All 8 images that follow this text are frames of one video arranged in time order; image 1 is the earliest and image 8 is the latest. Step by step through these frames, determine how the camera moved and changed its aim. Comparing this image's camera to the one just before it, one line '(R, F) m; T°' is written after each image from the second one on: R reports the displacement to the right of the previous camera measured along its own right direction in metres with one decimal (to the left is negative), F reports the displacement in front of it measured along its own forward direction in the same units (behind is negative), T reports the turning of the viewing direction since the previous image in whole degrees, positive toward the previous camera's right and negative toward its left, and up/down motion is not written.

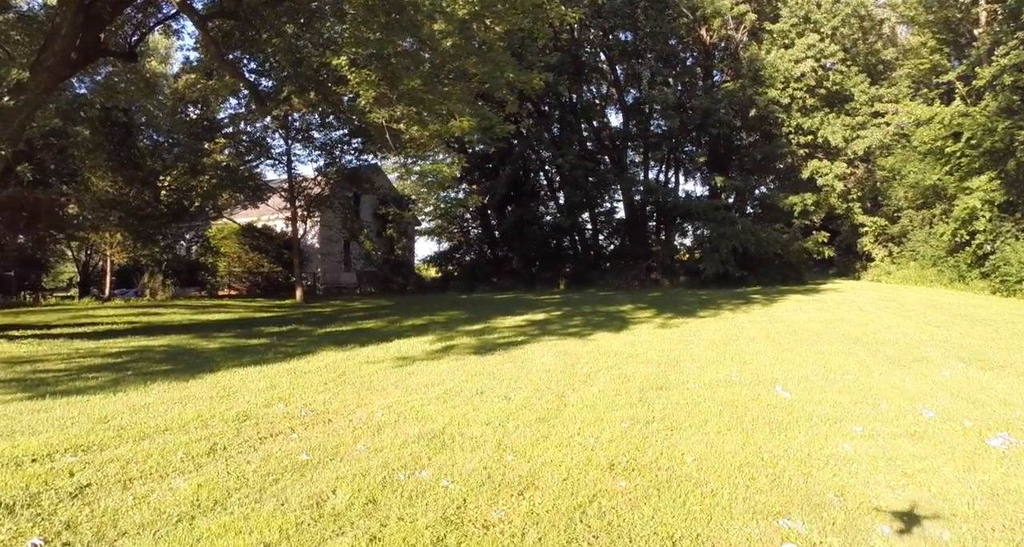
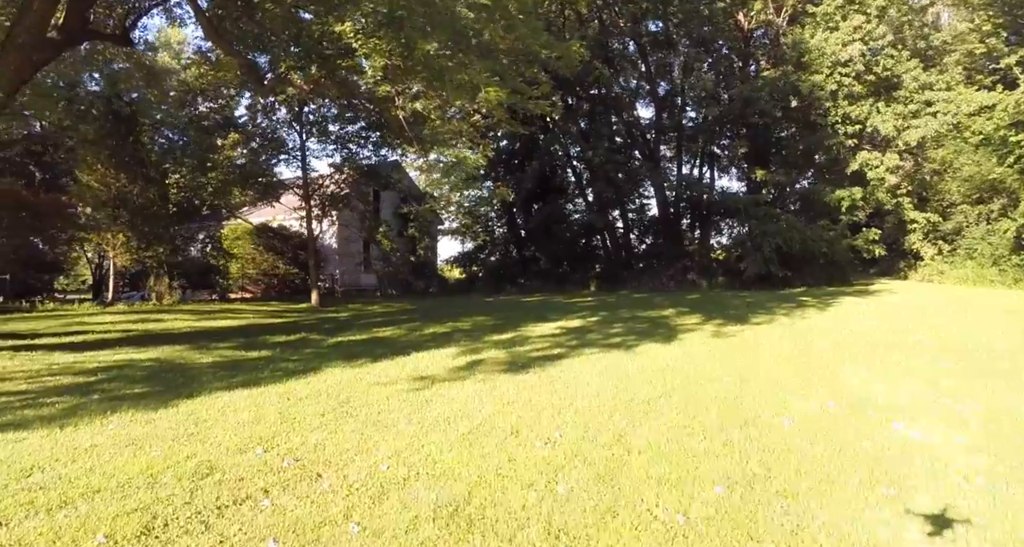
(-0.1, +1.5) m; -2°
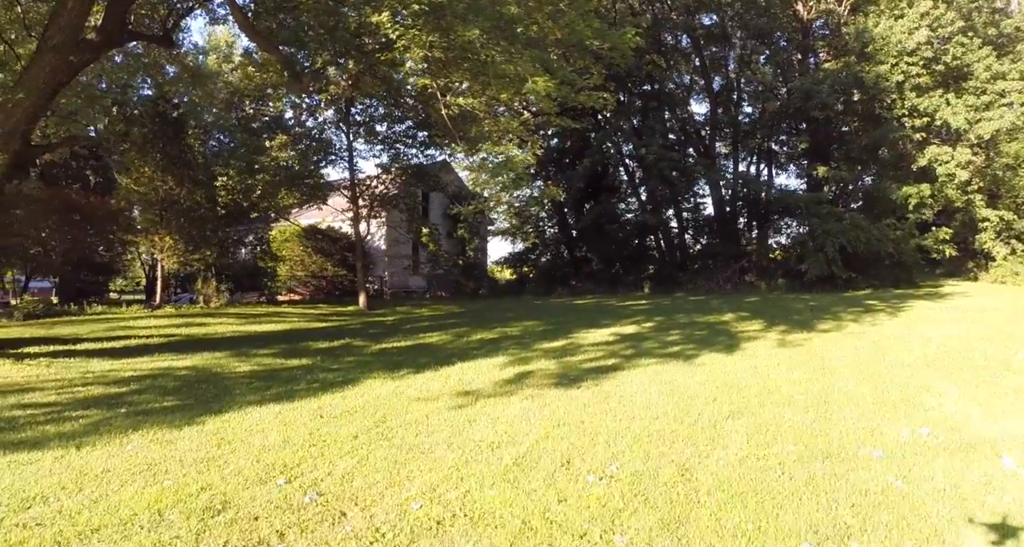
(0.0, +0.6) m; -4°
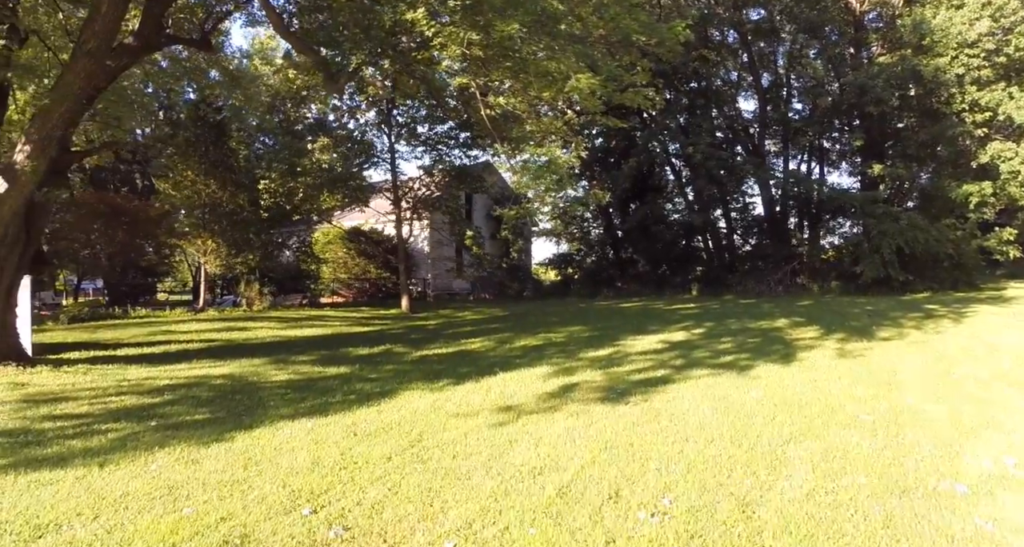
(0.0, +0.4) m; -4°
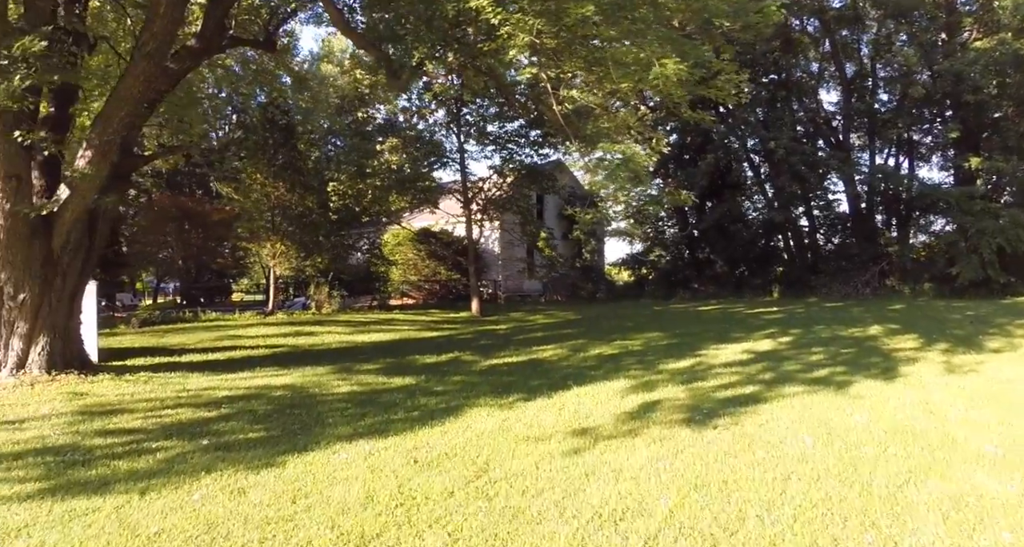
(-0.1, +0.6) m; -6°
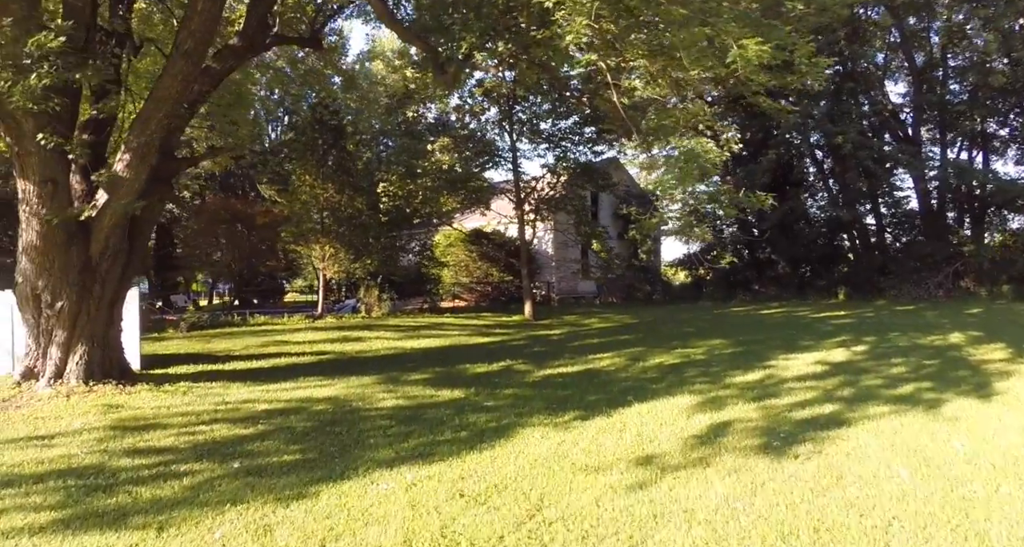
(0.0, +0.6) m; -4°
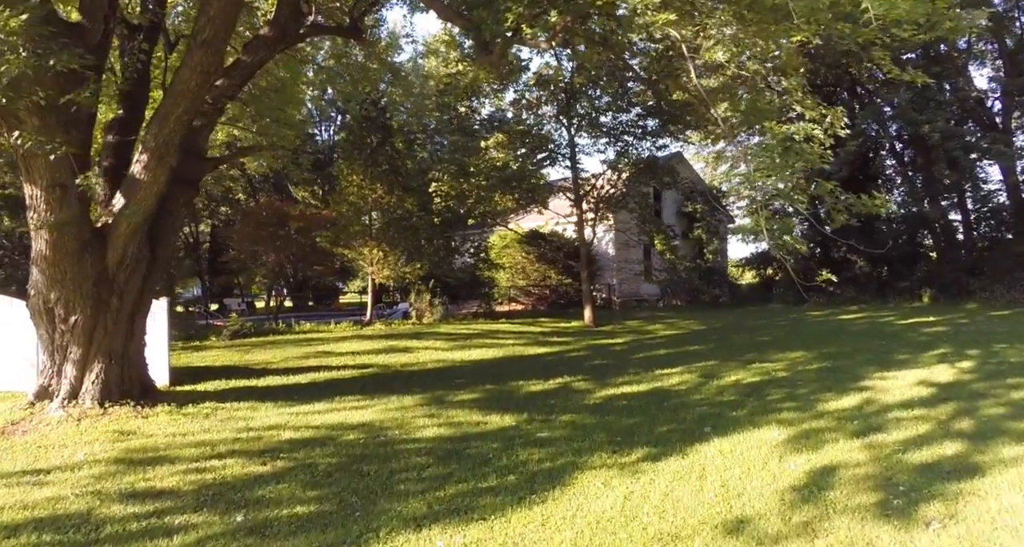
(0.0, +1.0) m; -5°
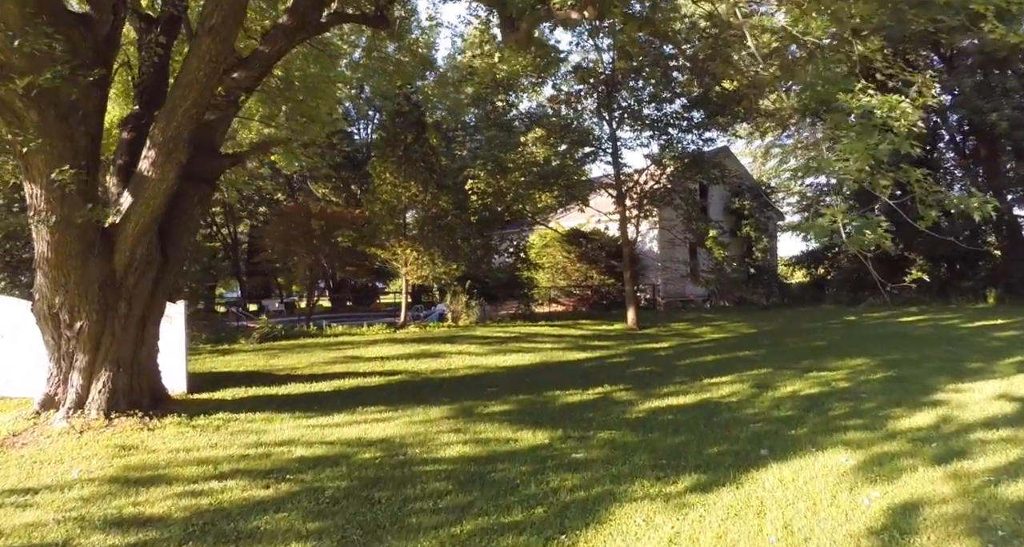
(+0.1, +0.6) m; -4°
